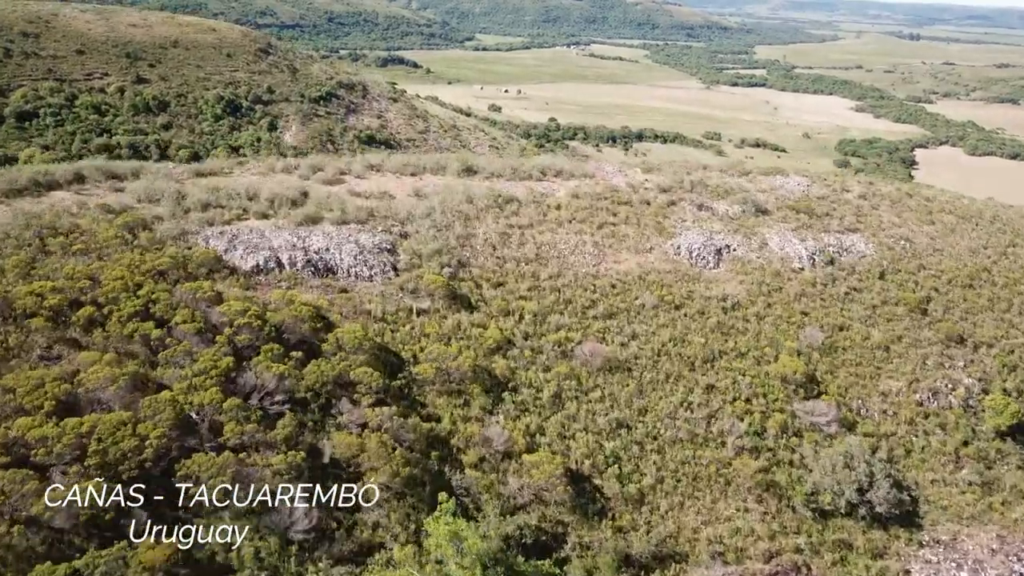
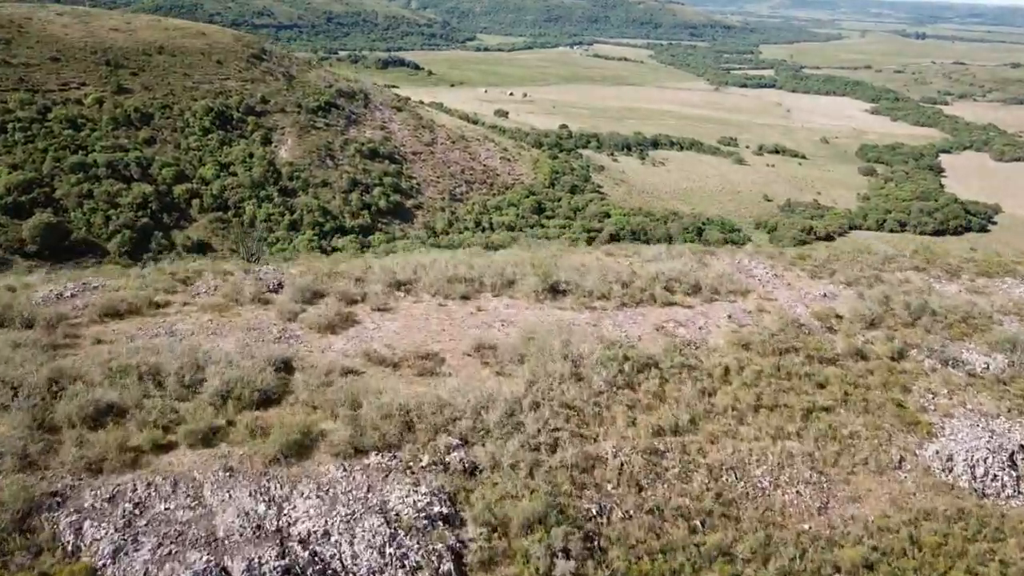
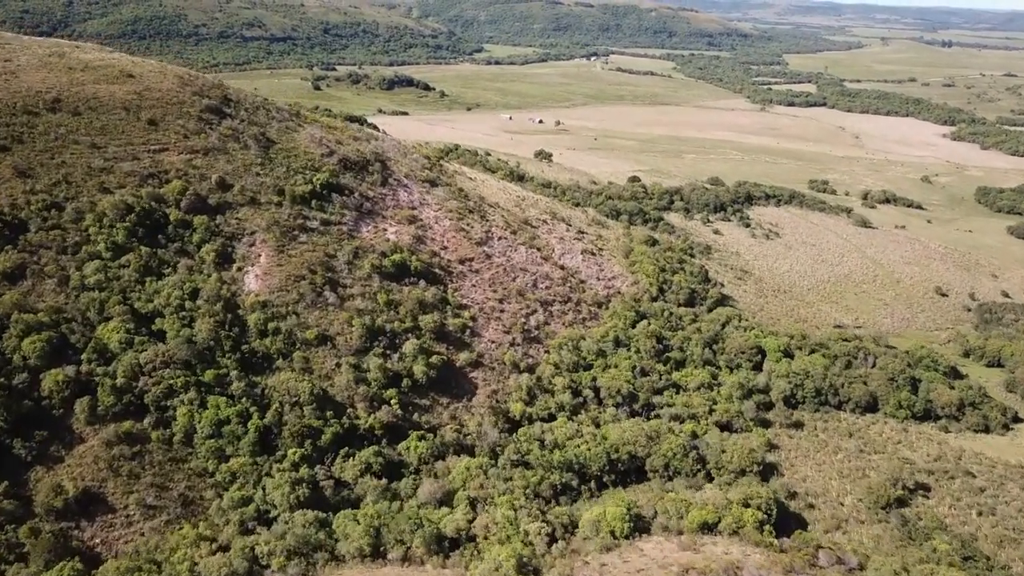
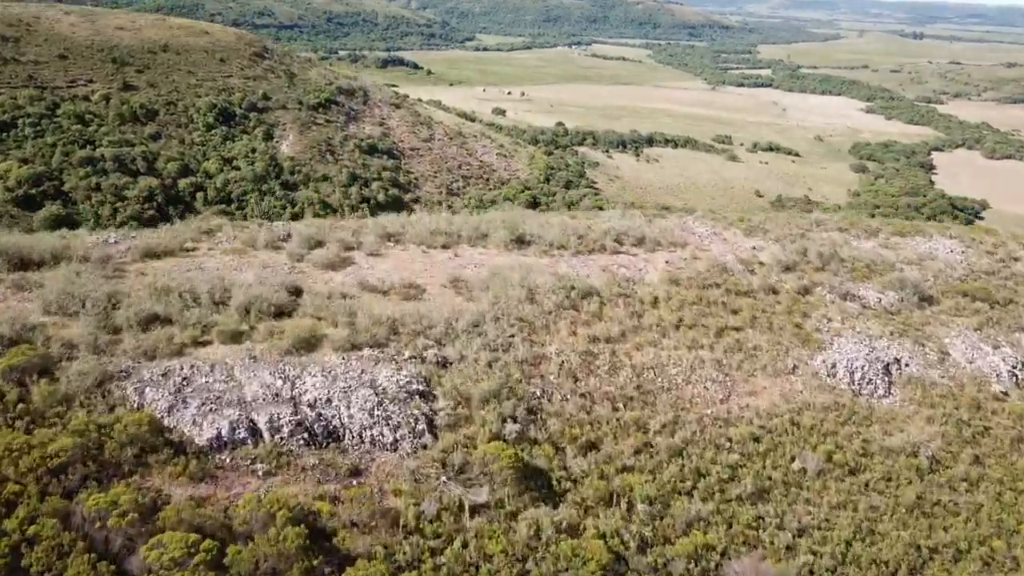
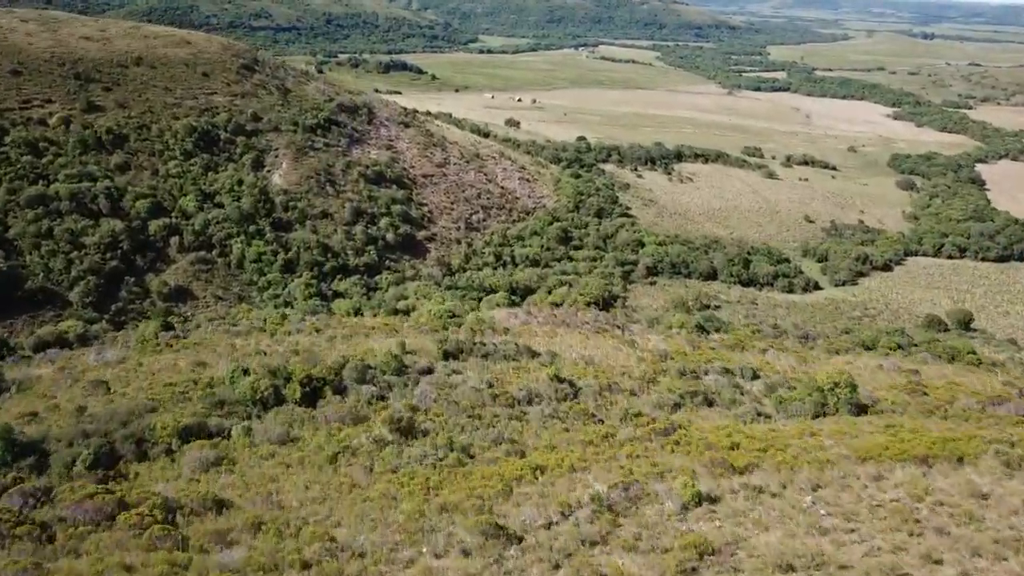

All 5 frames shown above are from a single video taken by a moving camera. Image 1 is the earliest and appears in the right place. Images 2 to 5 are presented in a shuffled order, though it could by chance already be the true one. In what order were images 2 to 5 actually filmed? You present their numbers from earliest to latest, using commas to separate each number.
4, 2, 5, 3
